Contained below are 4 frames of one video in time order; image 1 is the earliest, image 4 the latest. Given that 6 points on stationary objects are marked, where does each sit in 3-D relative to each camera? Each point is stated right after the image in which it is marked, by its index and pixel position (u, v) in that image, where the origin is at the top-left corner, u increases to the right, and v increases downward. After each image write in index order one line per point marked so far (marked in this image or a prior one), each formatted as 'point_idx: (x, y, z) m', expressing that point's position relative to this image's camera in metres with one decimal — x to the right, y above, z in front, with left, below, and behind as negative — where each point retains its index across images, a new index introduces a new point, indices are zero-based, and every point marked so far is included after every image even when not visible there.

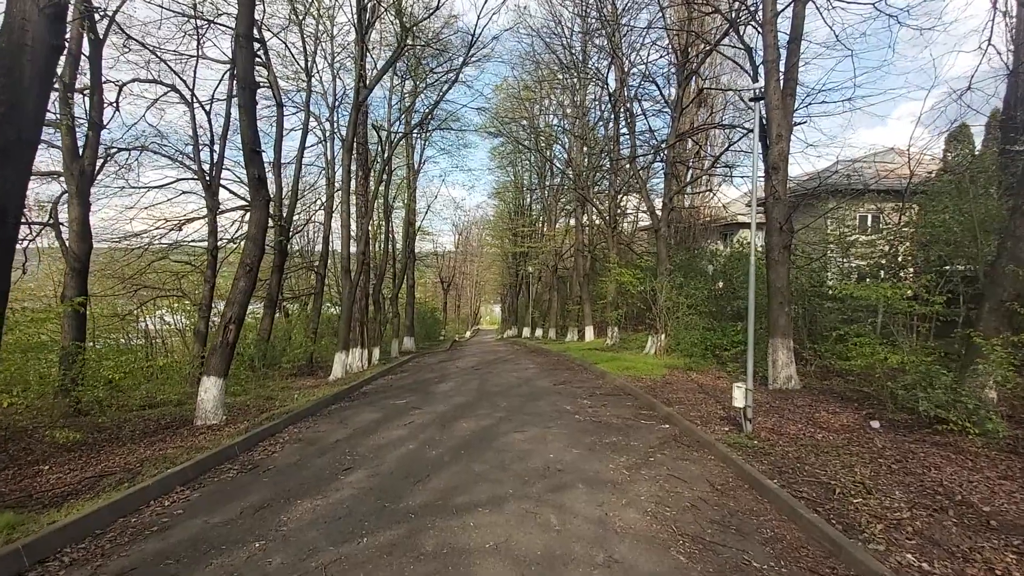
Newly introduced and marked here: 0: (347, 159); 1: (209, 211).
0: (-5.3, +4.1, +16.5) m
1: (-8.6, +2.2, +14.6) m
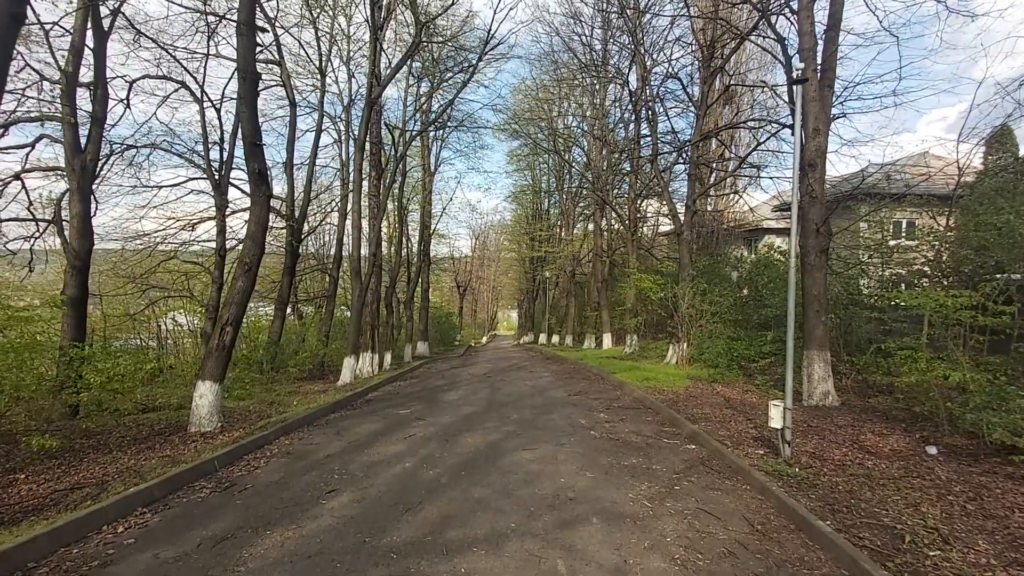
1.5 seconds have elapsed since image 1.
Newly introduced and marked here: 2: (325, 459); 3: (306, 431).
0: (-4.8, +4.1, +16.1) m
1: (-8.2, +2.2, +14.3) m
2: (-2.1, -1.9, +5.7) m
3: (-3.0, -2.1, +7.5) m
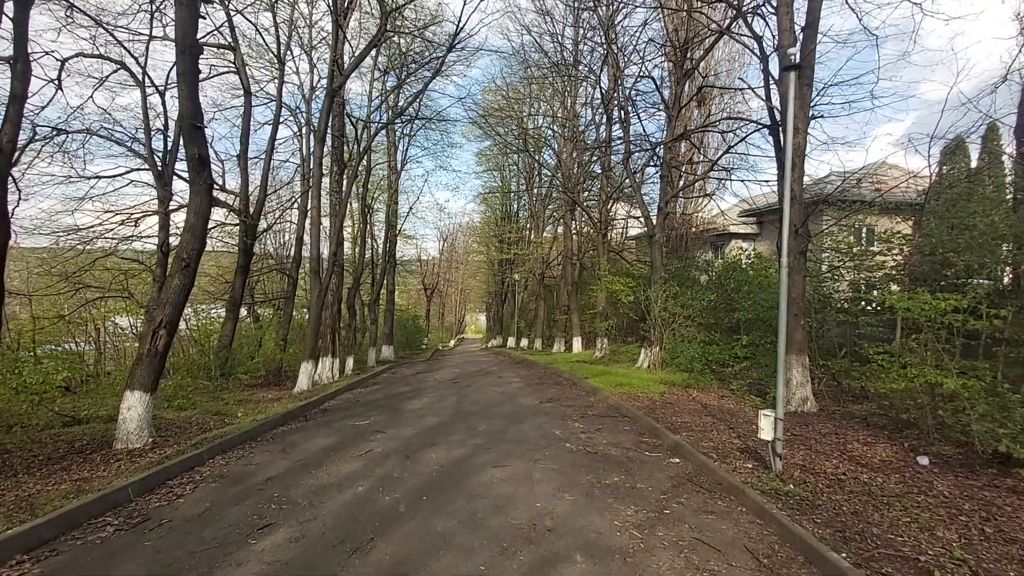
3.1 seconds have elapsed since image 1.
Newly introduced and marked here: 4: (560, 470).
0: (-5.7, +4.0, +15.2) m
1: (-9.0, +2.2, +13.1) m
2: (-2.4, -1.9, +5.0) m
3: (-3.5, -2.1, +6.7) m
4: (+0.5, -2.0, +5.5) m
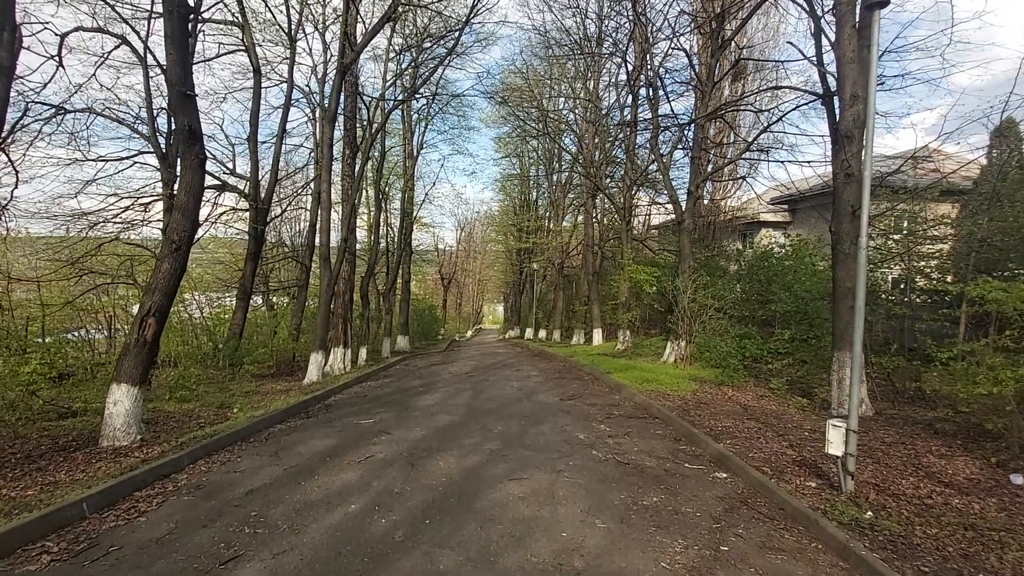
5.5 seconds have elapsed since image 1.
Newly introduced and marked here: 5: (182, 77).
0: (-5.2, +4.4, +14.5) m
1: (-8.5, +2.5, +12.6) m
2: (-2.2, -1.7, +4.3) m
3: (-3.2, -1.9, +6.0) m
4: (+0.7, -1.8, +4.7) m
5: (-4.5, +2.9, +7.0) m
